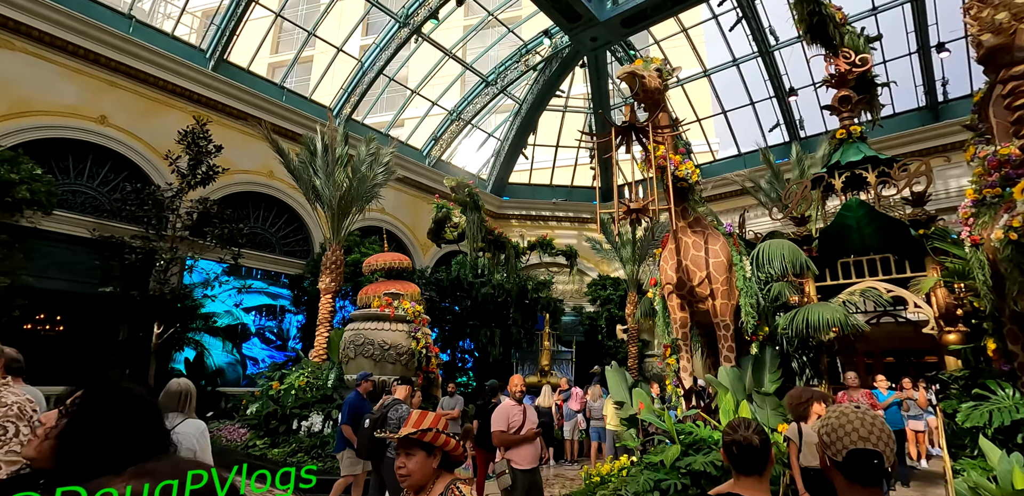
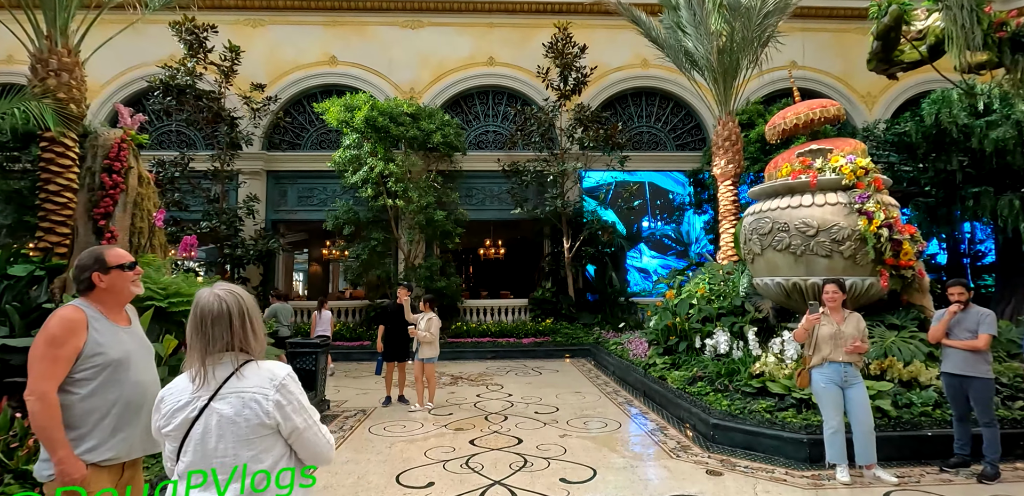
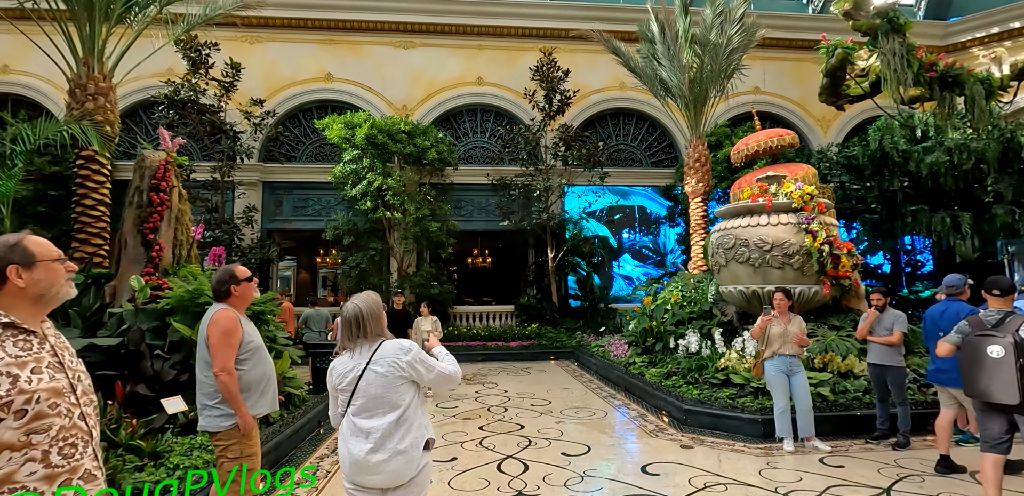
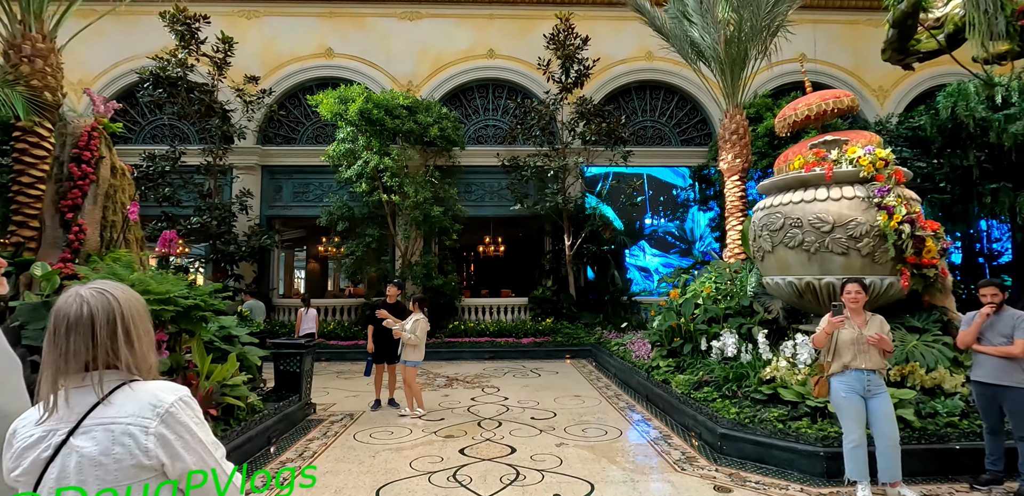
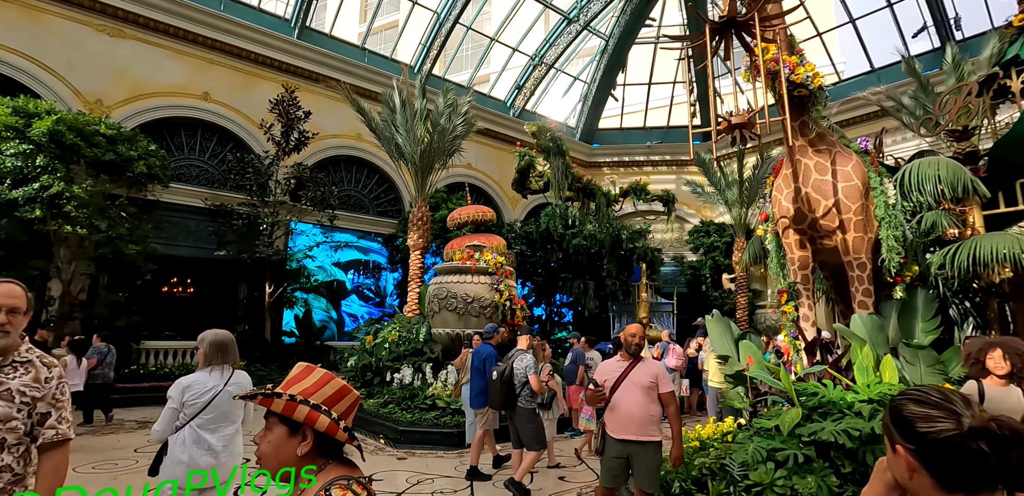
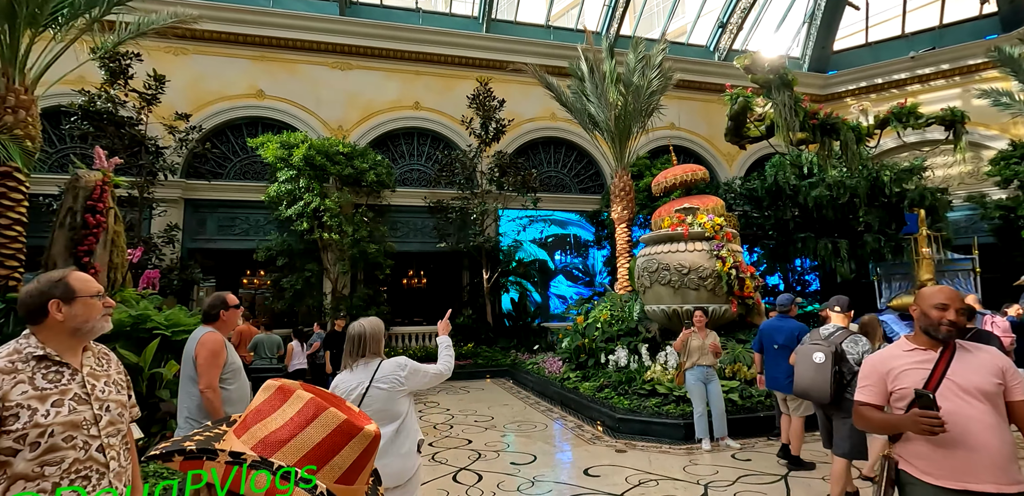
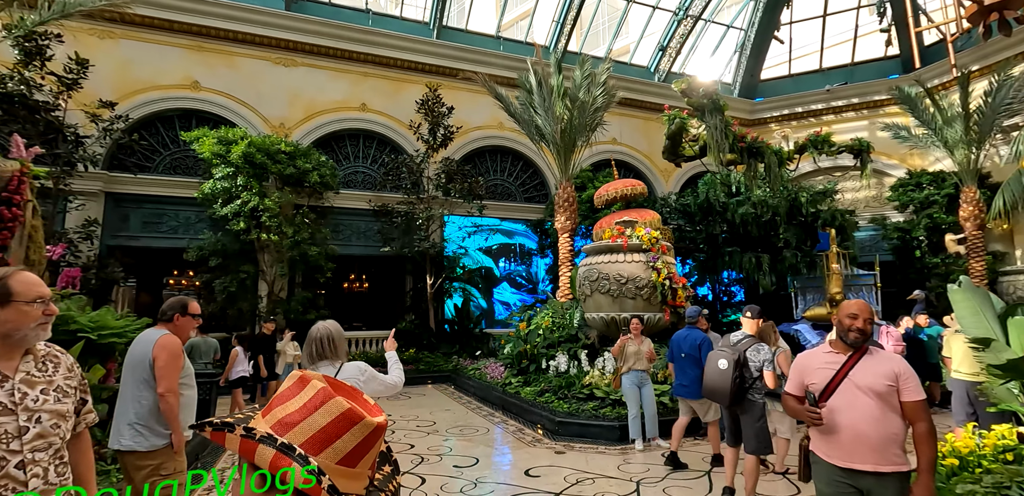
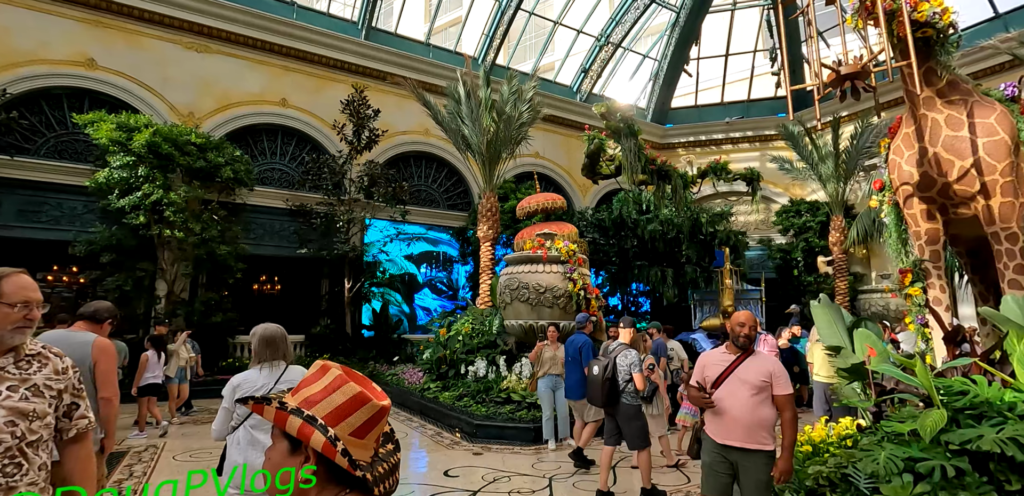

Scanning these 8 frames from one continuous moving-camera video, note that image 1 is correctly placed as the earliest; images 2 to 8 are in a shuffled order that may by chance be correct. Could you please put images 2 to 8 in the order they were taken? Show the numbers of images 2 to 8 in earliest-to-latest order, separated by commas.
5, 8, 7, 6, 3, 2, 4
